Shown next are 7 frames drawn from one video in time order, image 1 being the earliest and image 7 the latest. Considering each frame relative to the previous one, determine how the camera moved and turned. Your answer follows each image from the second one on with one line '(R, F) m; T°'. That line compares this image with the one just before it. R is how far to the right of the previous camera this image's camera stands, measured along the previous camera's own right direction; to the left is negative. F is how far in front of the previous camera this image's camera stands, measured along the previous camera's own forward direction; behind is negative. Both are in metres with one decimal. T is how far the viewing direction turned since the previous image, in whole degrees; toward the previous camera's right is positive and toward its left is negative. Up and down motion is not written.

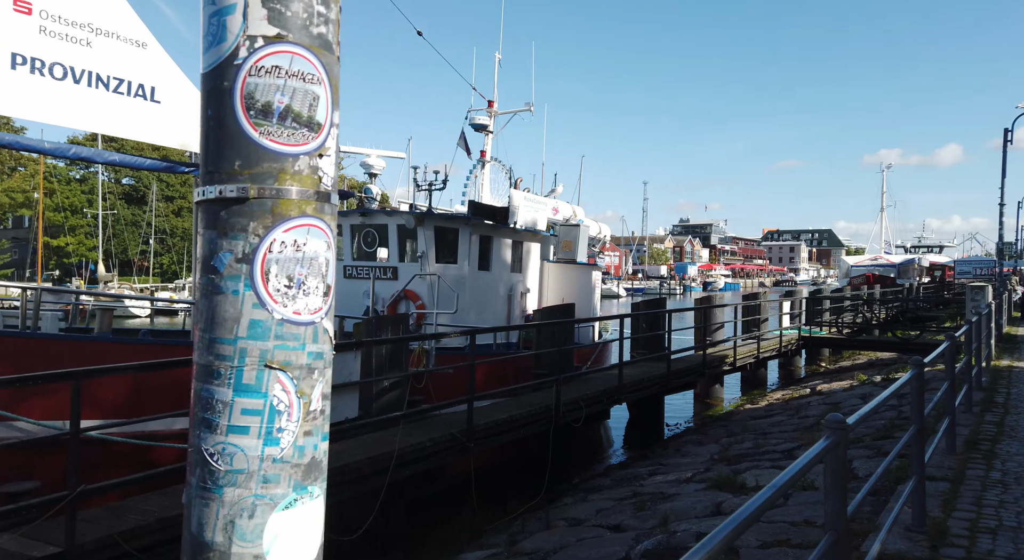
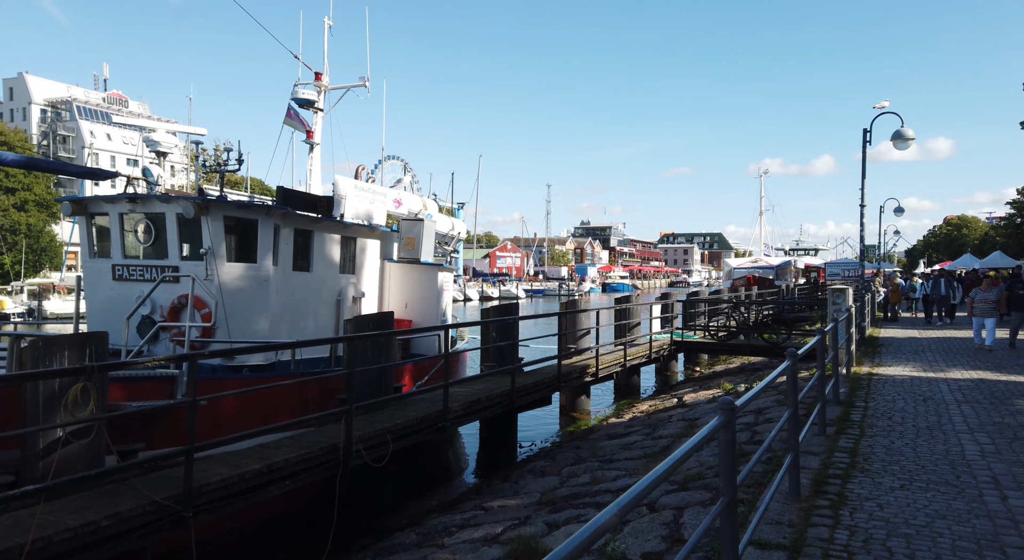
(+1.2, +1.5) m; +8°
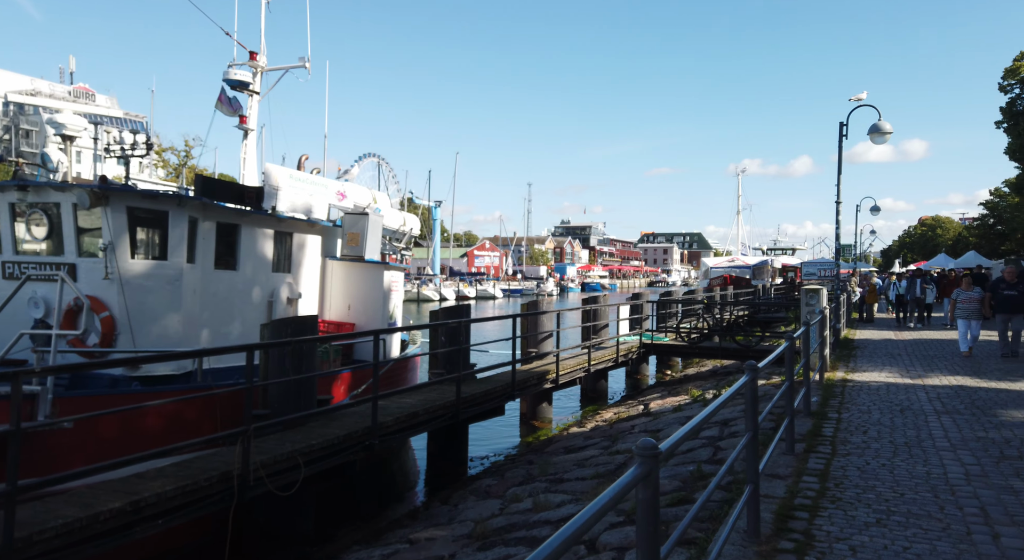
(+0.5, +0.9) m; +2°
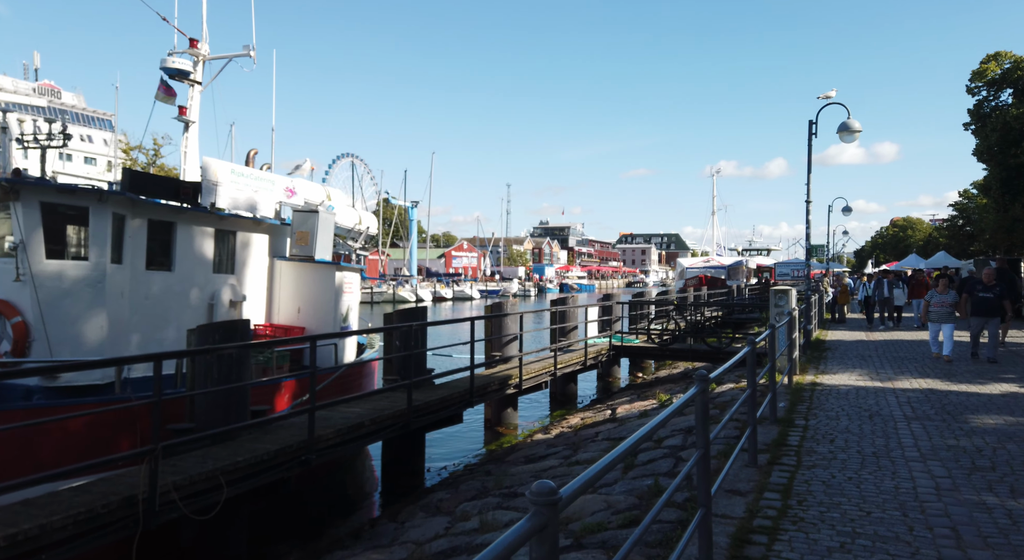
(+0.3, +0.5) m; +2°
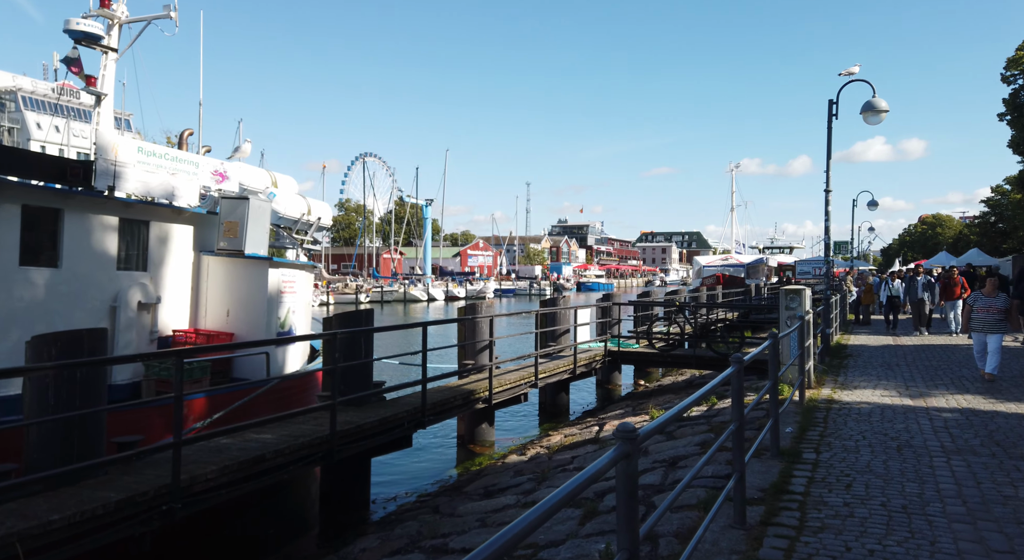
(+0.8, +1.6) m; -2°
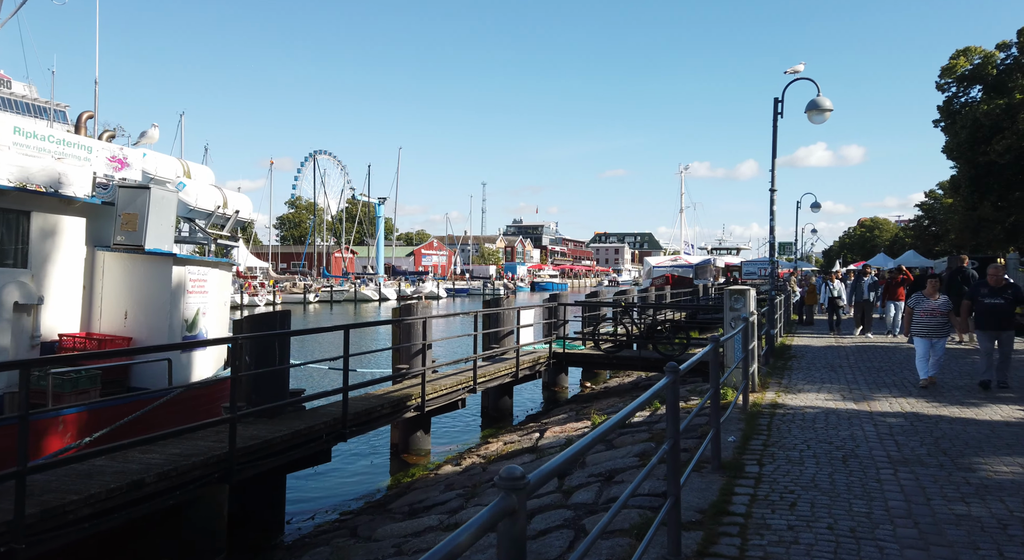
(+0.3, +0.6) m; +4°
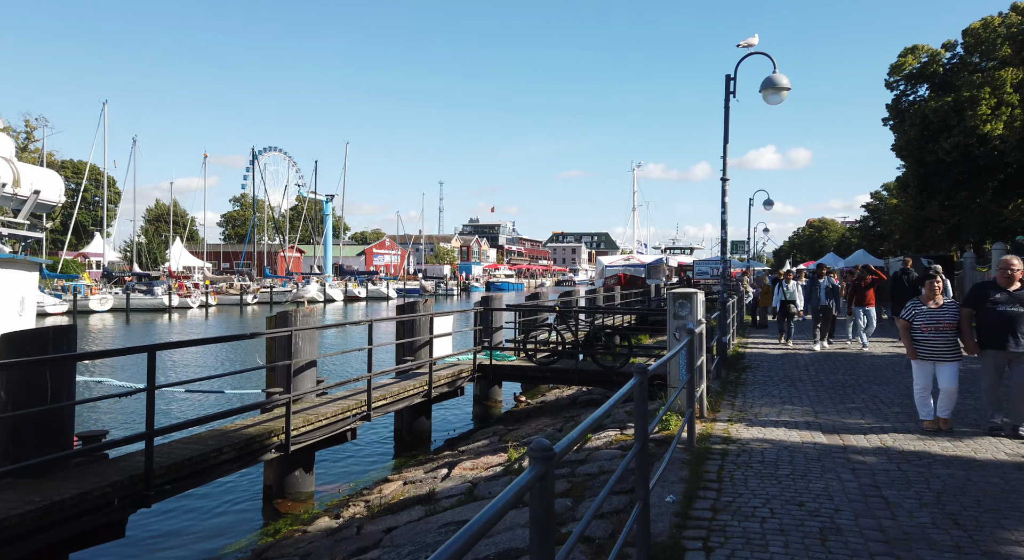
(+0.8, +2.1) m; +3°
